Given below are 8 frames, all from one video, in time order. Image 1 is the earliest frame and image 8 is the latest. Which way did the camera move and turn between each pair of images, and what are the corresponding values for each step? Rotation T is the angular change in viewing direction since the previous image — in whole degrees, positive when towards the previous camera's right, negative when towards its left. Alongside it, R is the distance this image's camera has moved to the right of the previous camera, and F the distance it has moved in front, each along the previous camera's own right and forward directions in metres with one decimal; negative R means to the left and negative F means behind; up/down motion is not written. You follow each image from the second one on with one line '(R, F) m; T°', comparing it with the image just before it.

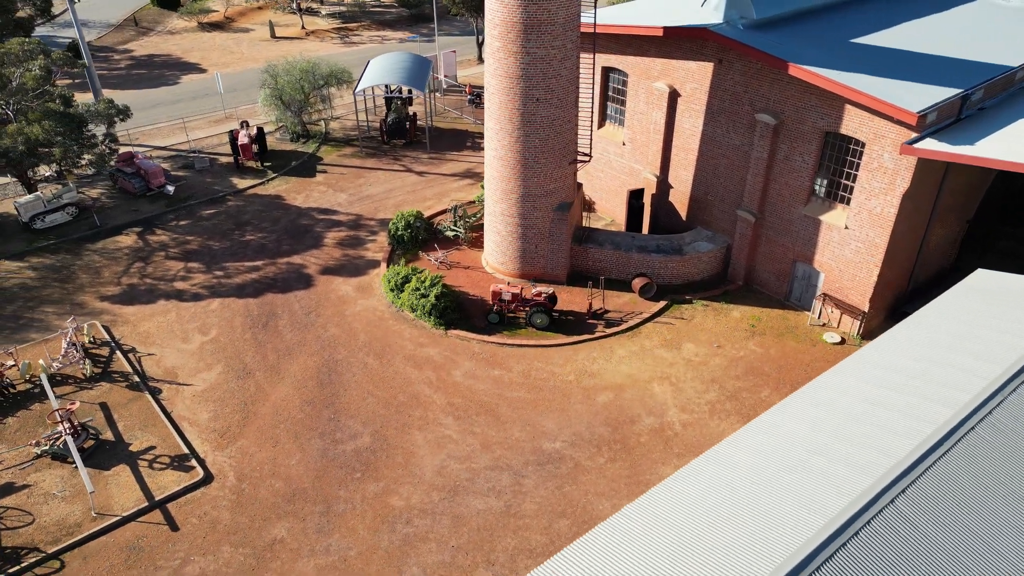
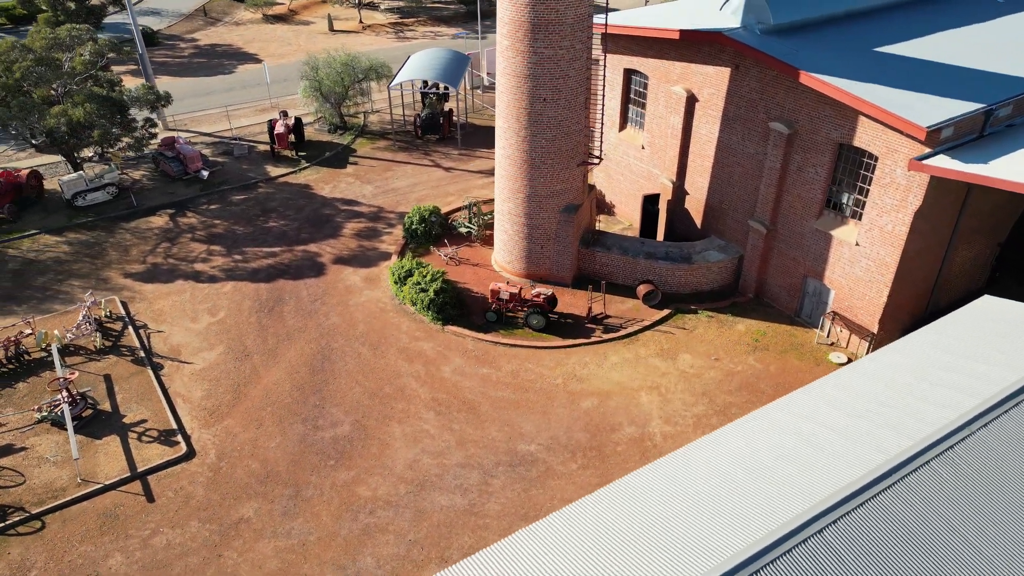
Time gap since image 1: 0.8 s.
(+1.9, +0.1) m; -5°
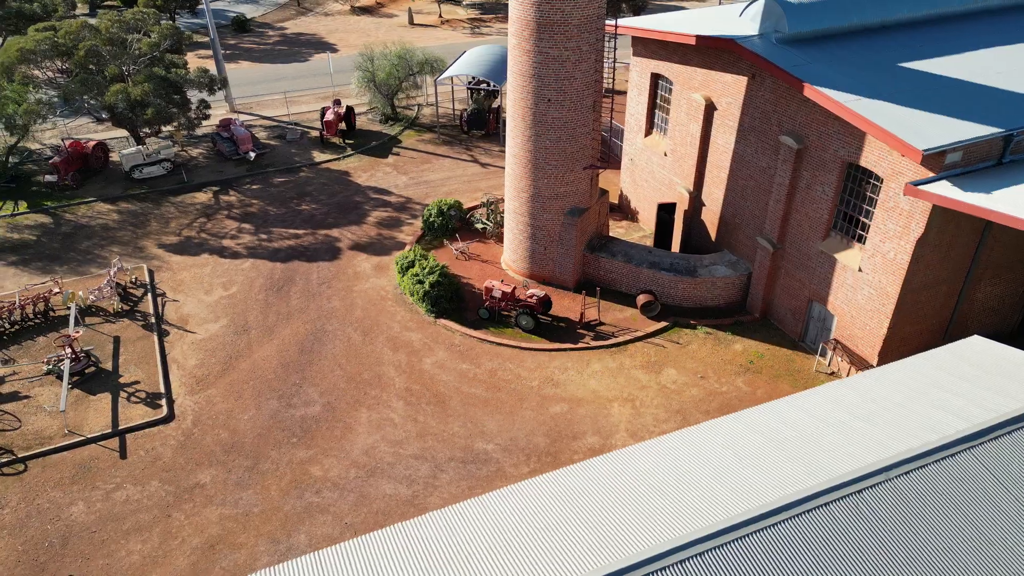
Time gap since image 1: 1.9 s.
(+2.9, +0.2) m; -7°
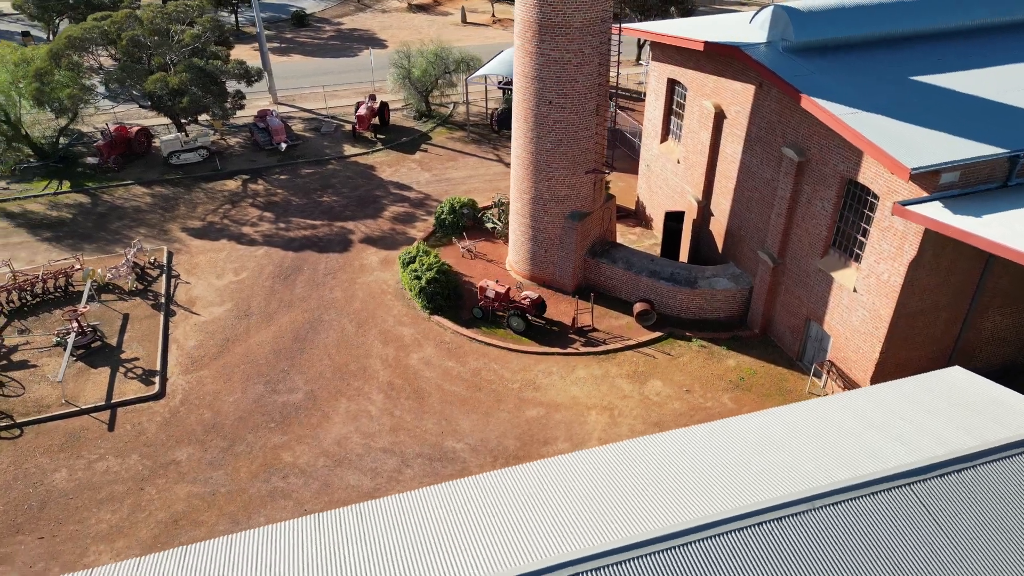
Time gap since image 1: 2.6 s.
(+2.0, +0.1) m; -5°
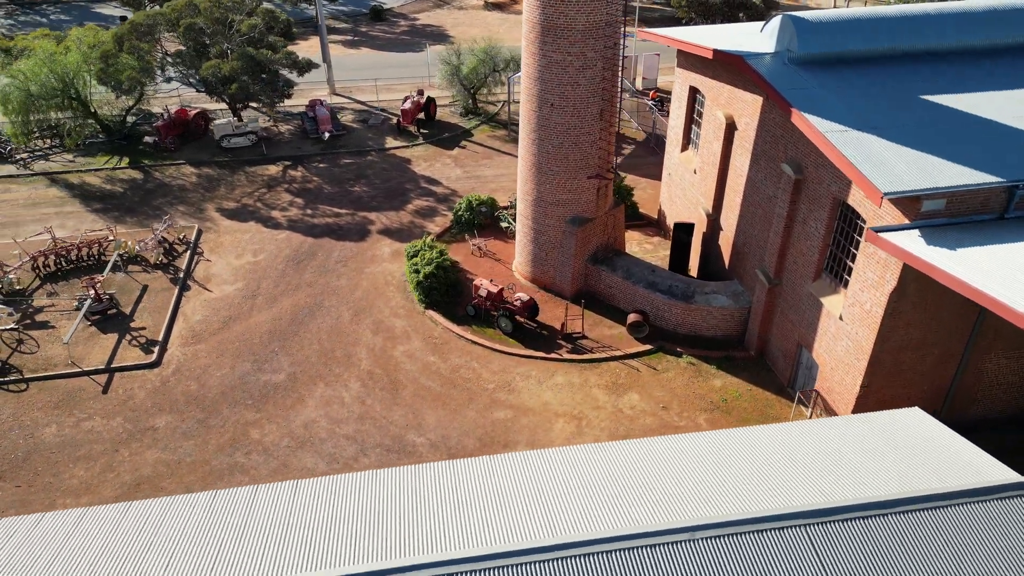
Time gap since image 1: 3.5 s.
(+2.7, +0.2) m; -7°
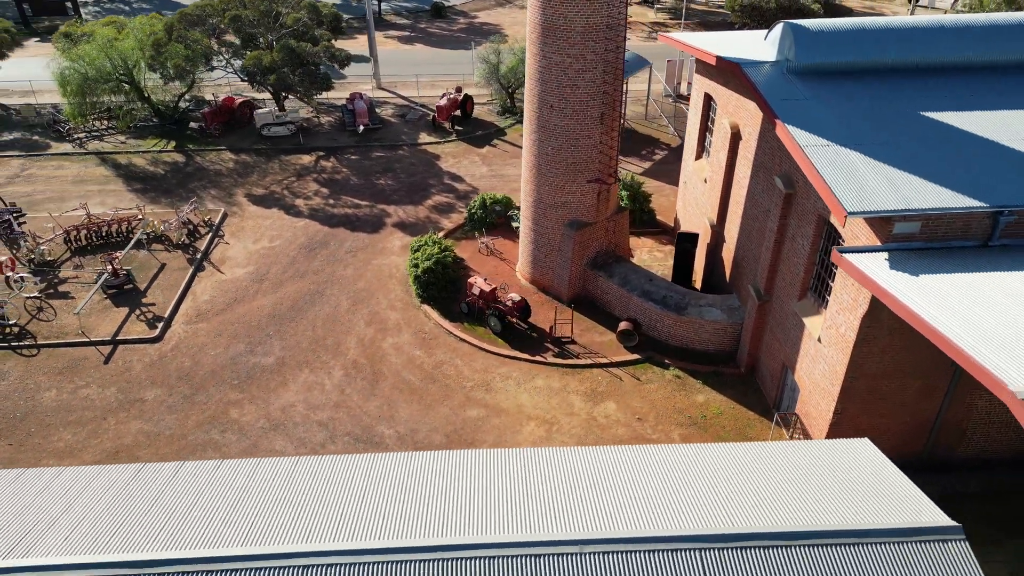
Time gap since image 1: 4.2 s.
(+2.2, +0.1) m; -5°
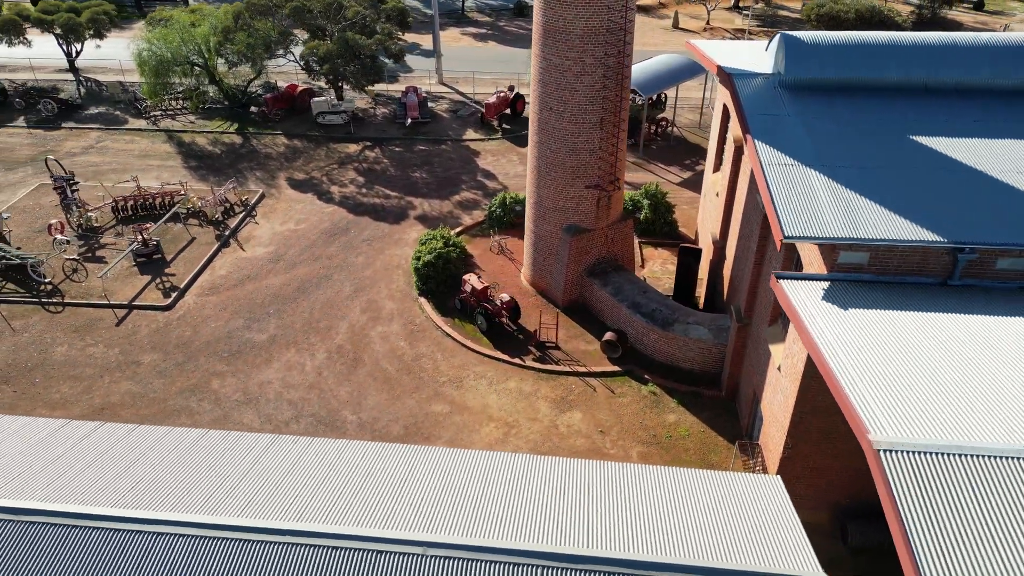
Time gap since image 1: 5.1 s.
(+3.0, +0.2) m; -8°
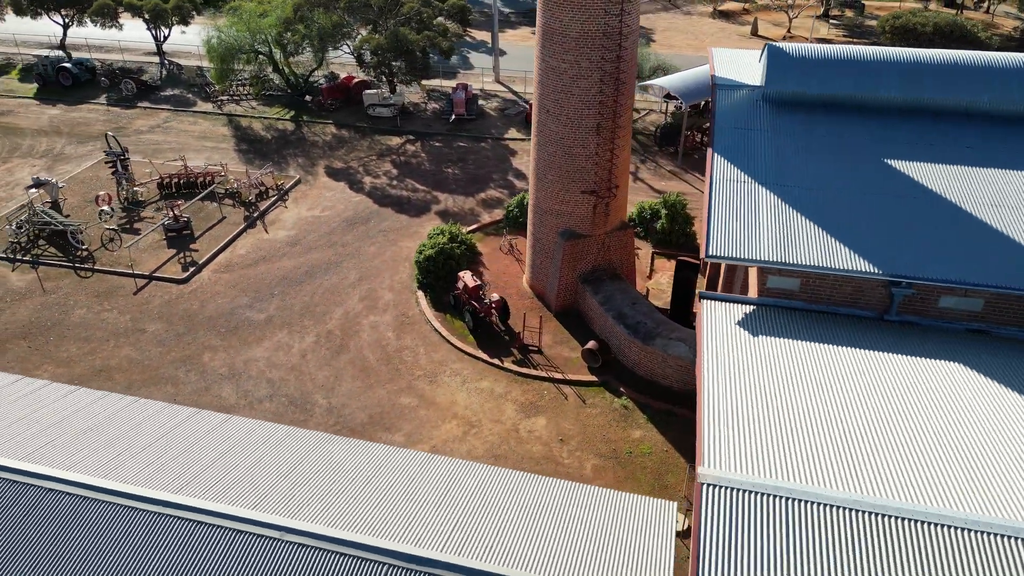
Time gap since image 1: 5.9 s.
(+2.9, +0.2) m; -7°
